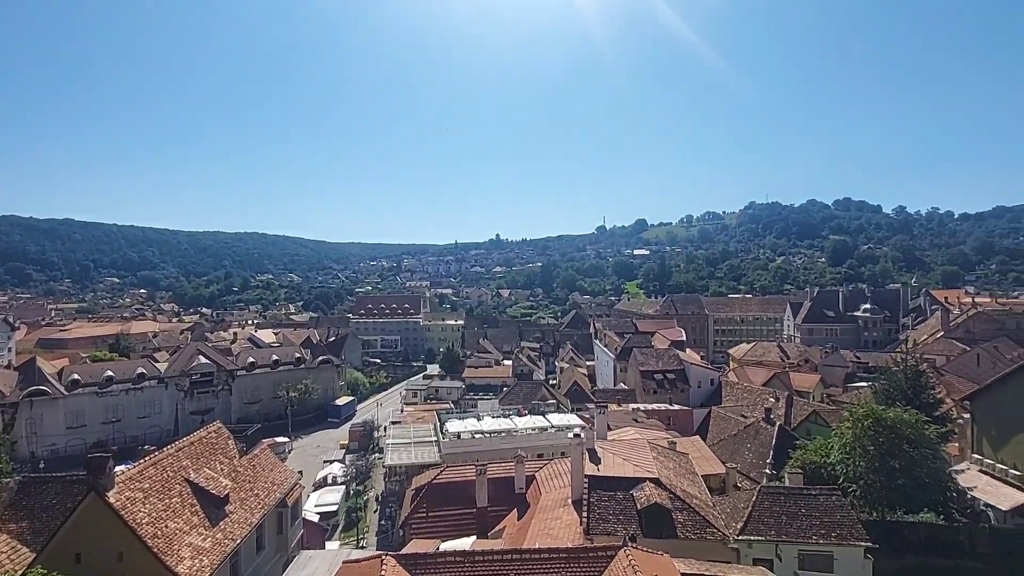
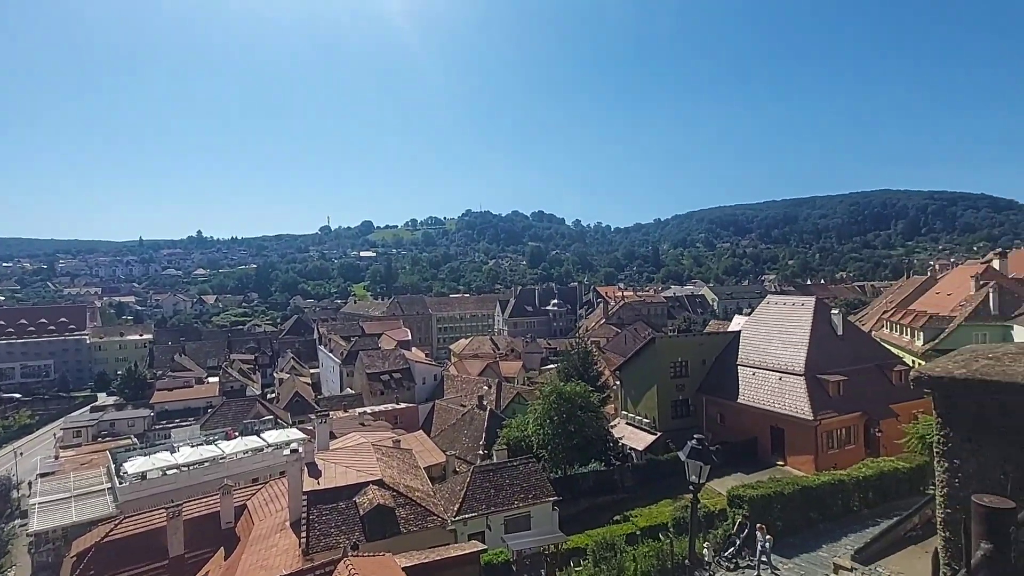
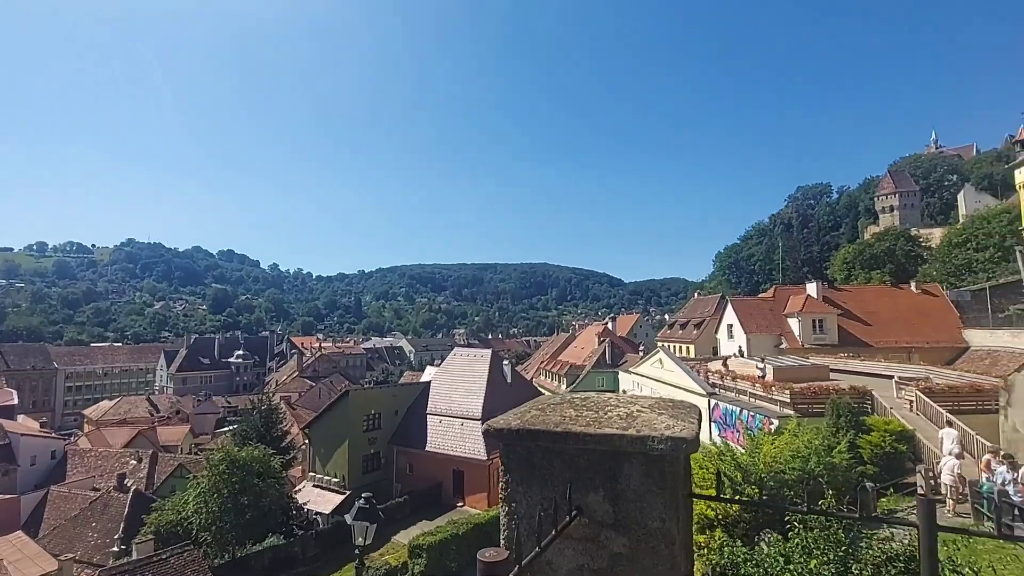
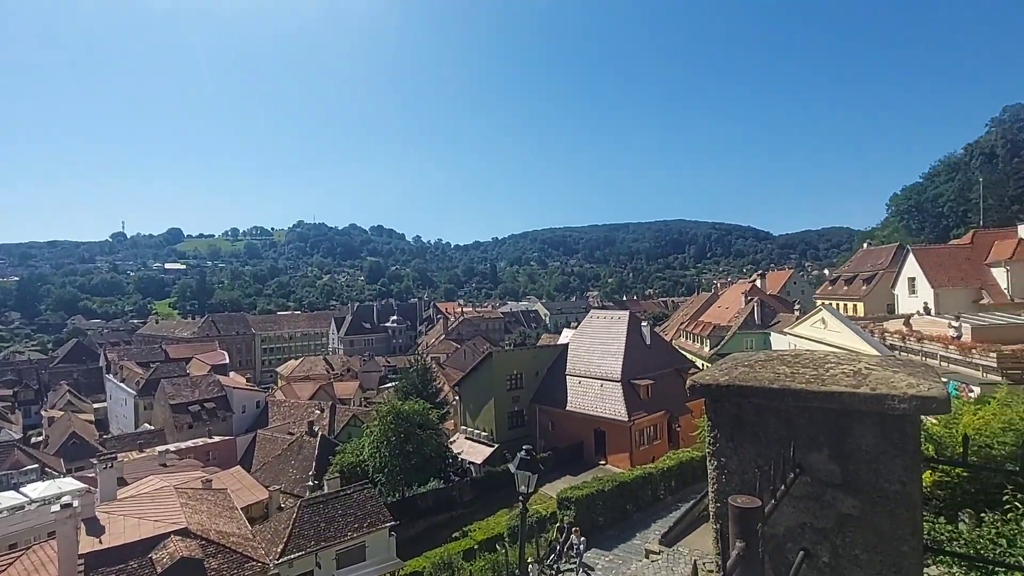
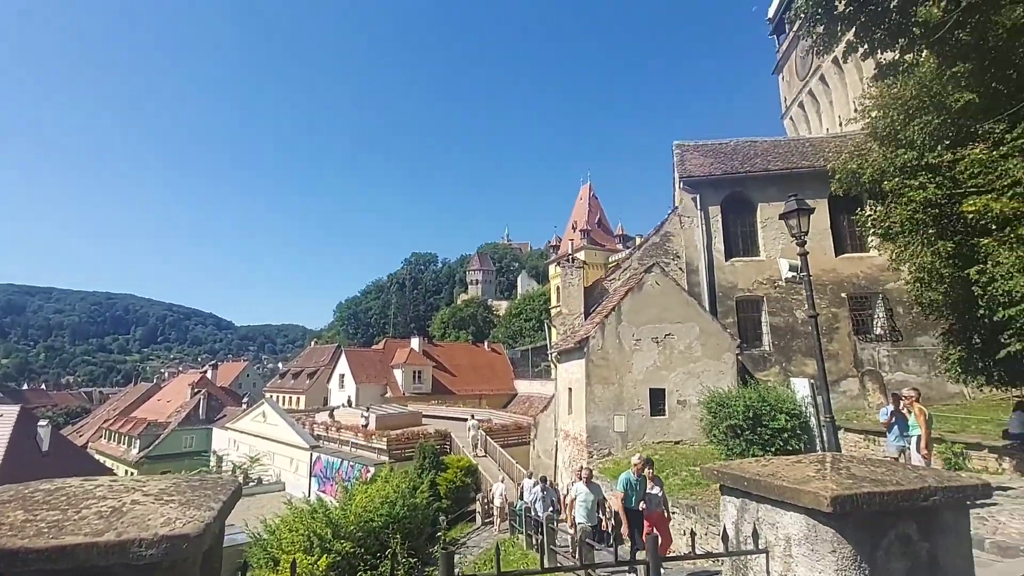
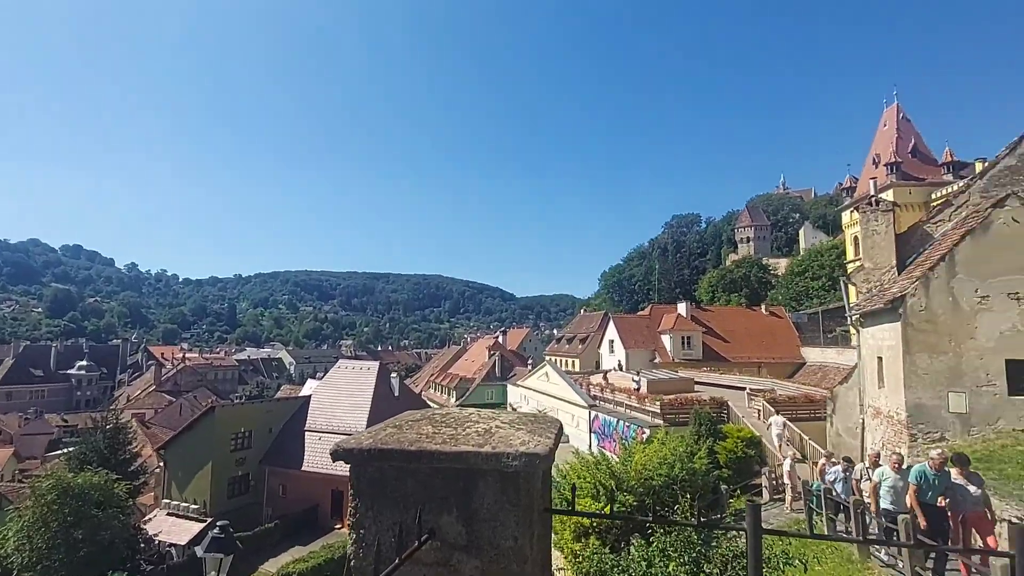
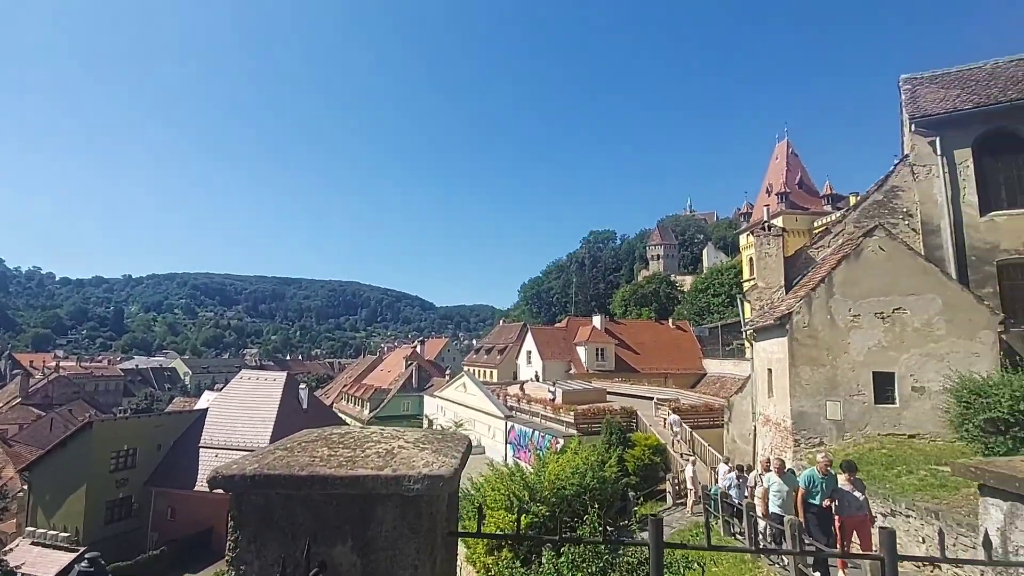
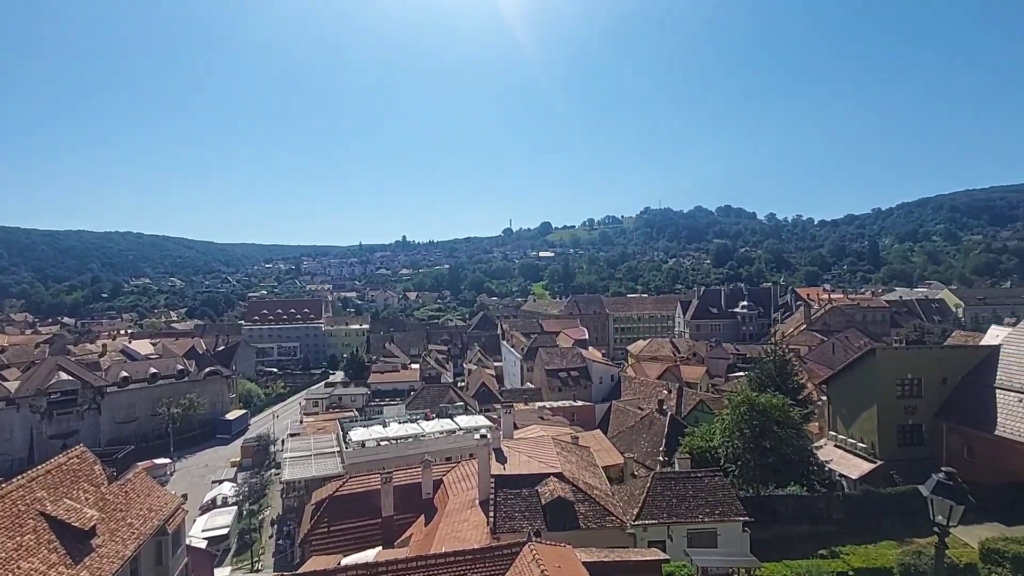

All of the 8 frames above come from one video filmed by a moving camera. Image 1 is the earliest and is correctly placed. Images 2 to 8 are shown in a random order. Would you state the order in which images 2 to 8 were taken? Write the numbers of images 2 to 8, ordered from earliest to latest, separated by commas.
8, 2, 4, 3, 6, 7, 5
